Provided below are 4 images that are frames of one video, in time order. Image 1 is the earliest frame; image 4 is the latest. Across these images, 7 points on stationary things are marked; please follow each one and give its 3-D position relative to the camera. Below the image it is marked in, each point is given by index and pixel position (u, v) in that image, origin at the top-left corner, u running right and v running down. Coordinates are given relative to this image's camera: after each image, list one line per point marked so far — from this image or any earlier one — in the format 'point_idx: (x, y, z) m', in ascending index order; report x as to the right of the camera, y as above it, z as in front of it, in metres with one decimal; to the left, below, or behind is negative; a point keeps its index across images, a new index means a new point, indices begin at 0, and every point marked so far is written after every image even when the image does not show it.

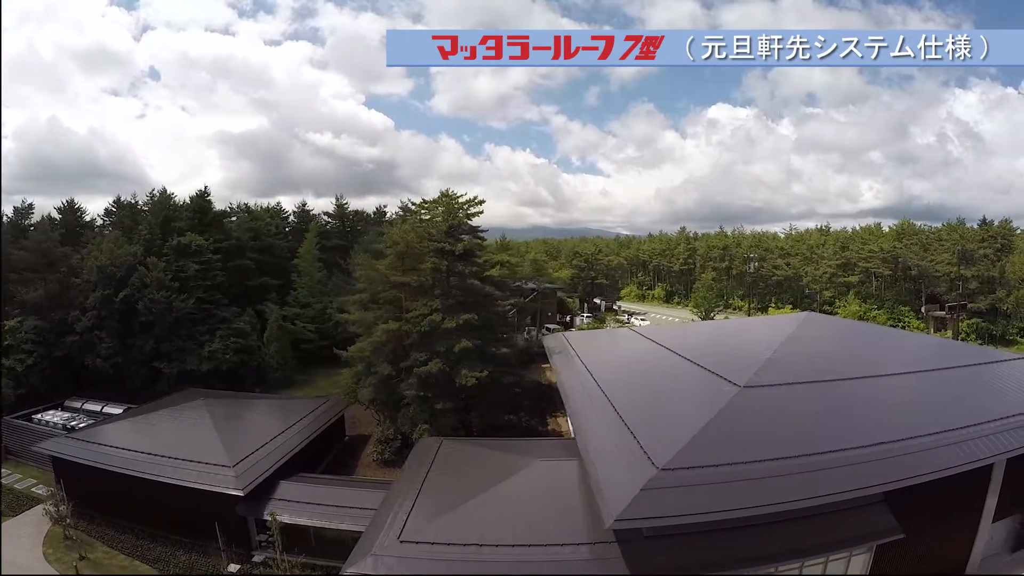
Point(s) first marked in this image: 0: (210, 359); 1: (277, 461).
0: (-7.5, -1.7, +11.7) m
1: (-3.8, -2.6, +7.4) m
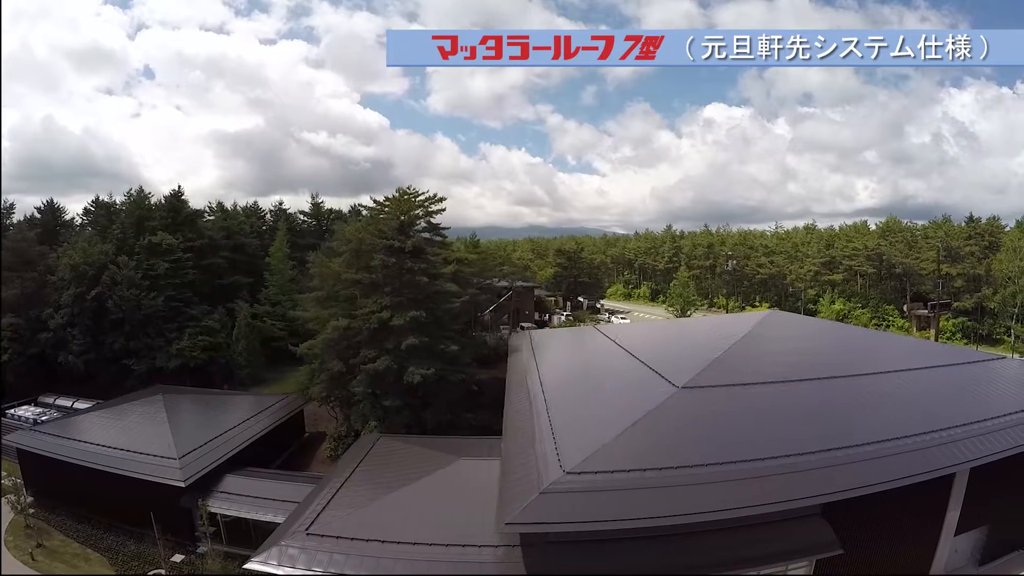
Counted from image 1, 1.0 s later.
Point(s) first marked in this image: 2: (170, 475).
0: (-8.2, -1.6, +11.7) m
1: (-4.5, -2.5, +7.4) m
2: (-4.9, -2.6, +6.8) m
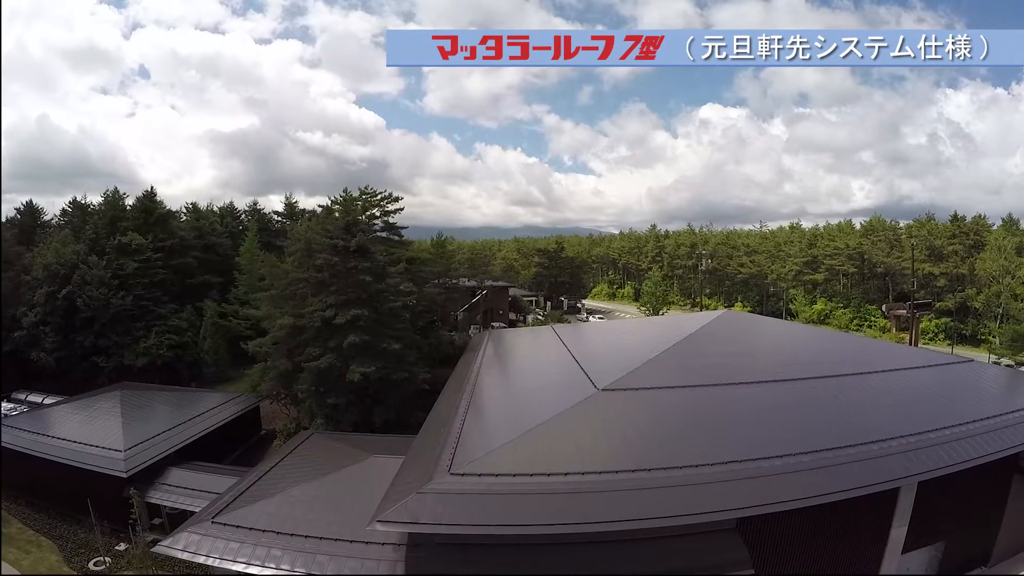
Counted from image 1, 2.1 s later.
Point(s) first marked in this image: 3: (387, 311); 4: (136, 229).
0: (-9.1, -1.6, +11.7) m
1: (-5.4, -2.5, +7.4) m
2: (-5.7, -2.6, +6.8) m
3: (-1.9, -0.4, +7.4) m
4: (-10.7, +1.7, +13.5) m
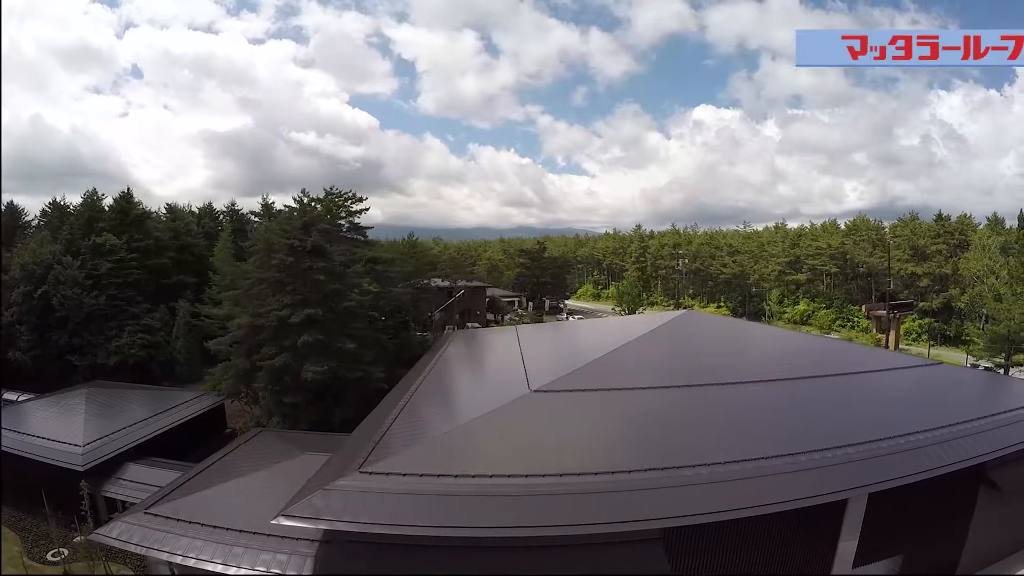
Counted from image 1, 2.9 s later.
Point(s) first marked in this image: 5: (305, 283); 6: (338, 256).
0: (-9.8, -1.6, +11.8) m
1: (-6.0, -2.5, +7.5) m
2: (-6.4, -2.5, +6.9) m
3: (-2.6, -0.4, +7.5) m
4: (-11.4, +1.7, +13.5) m
5: (-3.2, +0.1, +7.3) m
6: (-2.8, +0.5, +7.7) m
